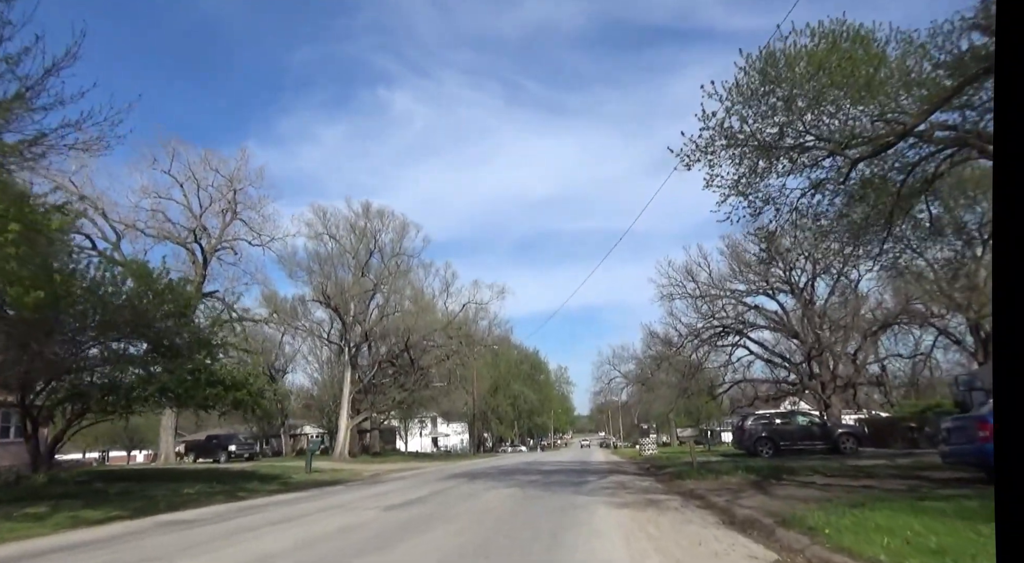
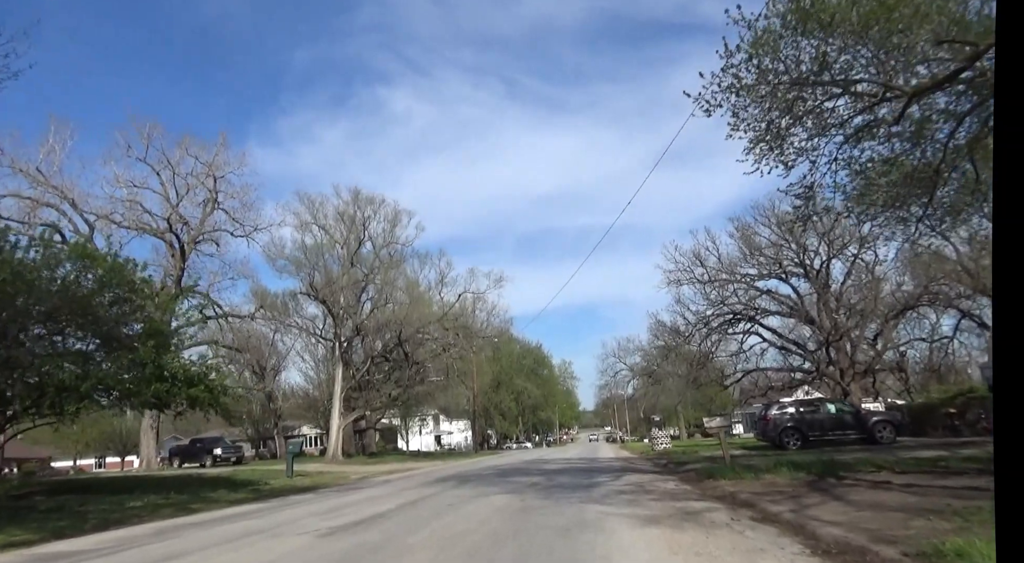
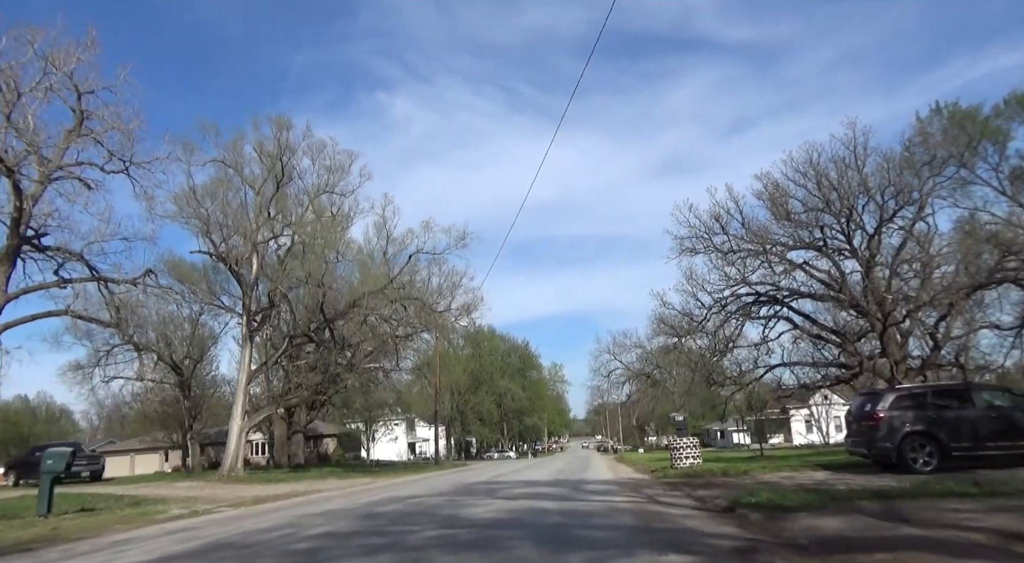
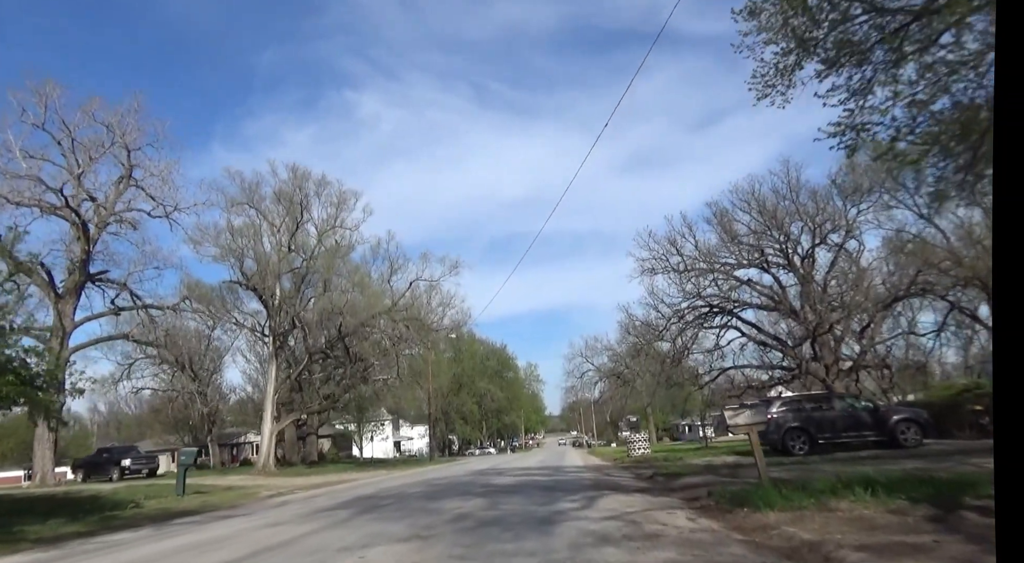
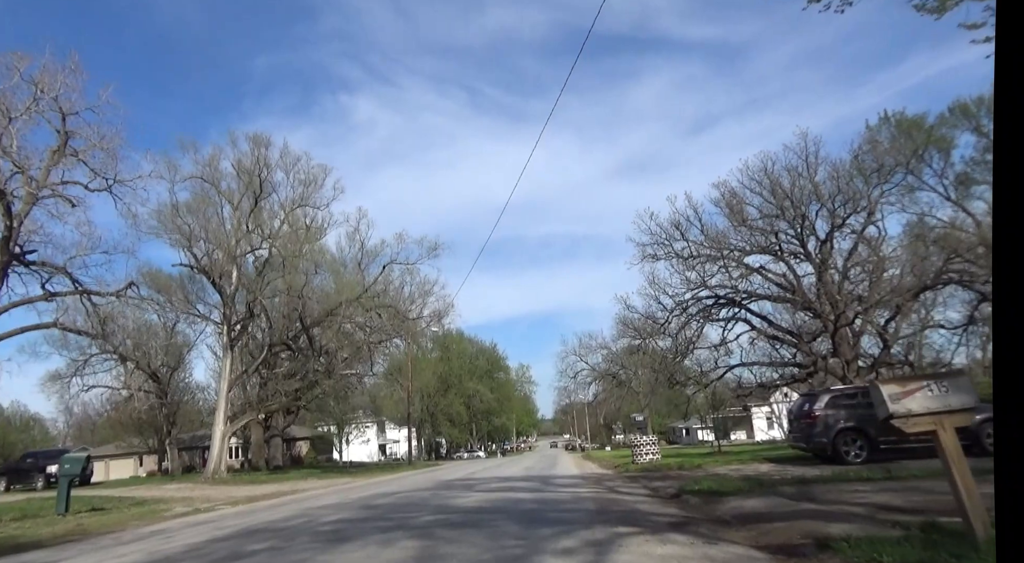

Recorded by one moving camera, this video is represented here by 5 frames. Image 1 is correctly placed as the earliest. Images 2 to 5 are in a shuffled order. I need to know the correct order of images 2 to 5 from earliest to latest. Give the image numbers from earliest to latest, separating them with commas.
2, 4, 5, 3
